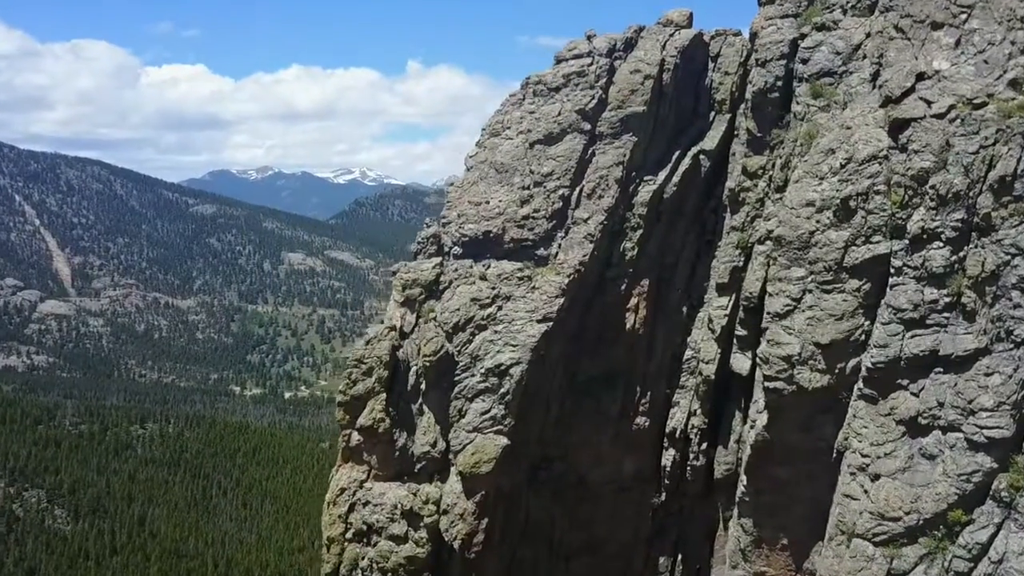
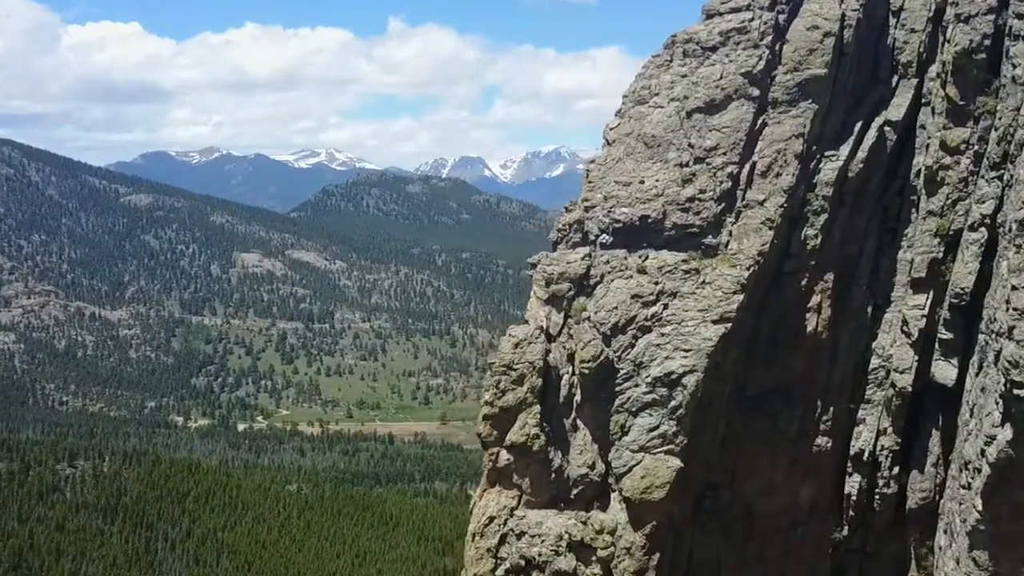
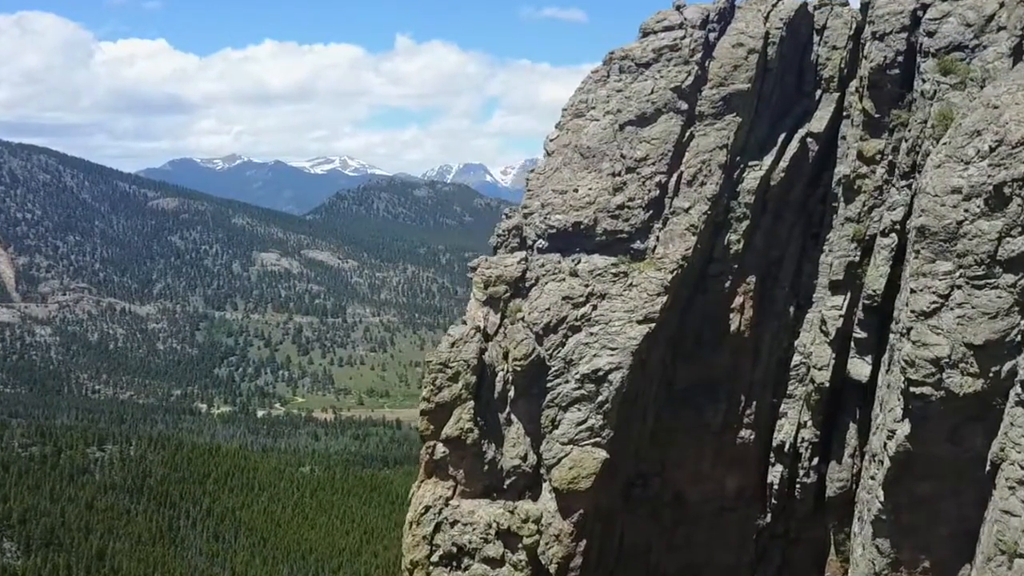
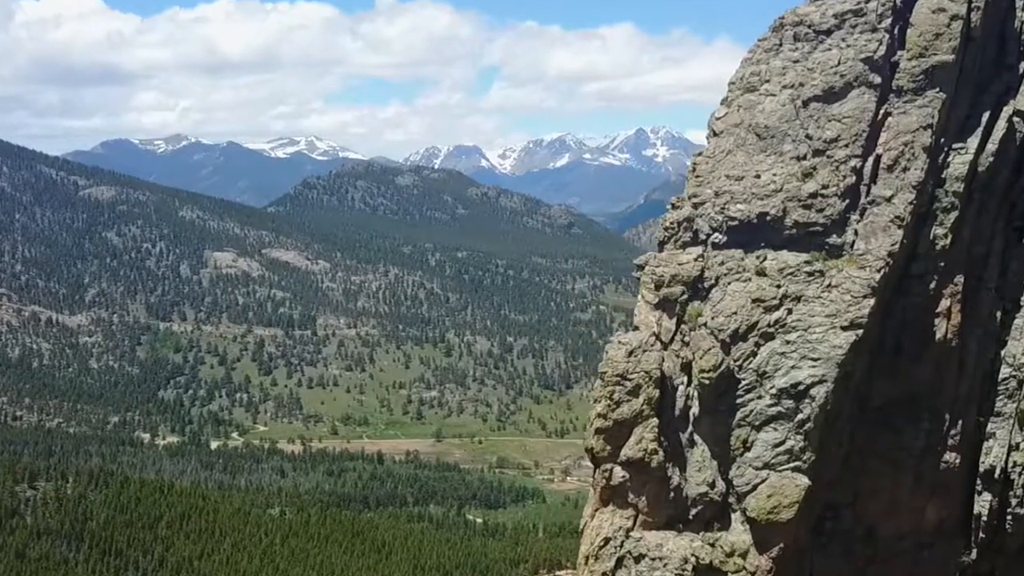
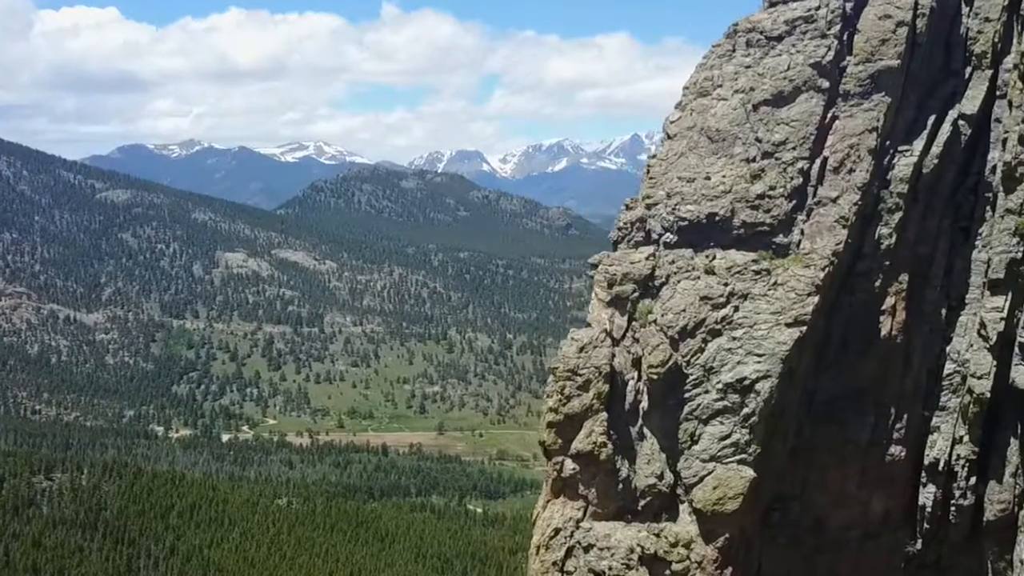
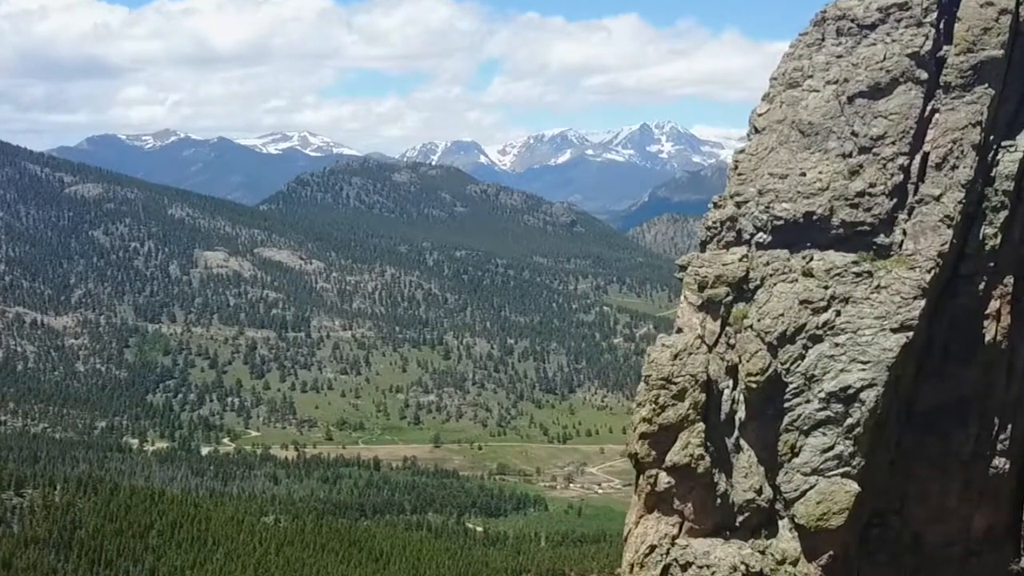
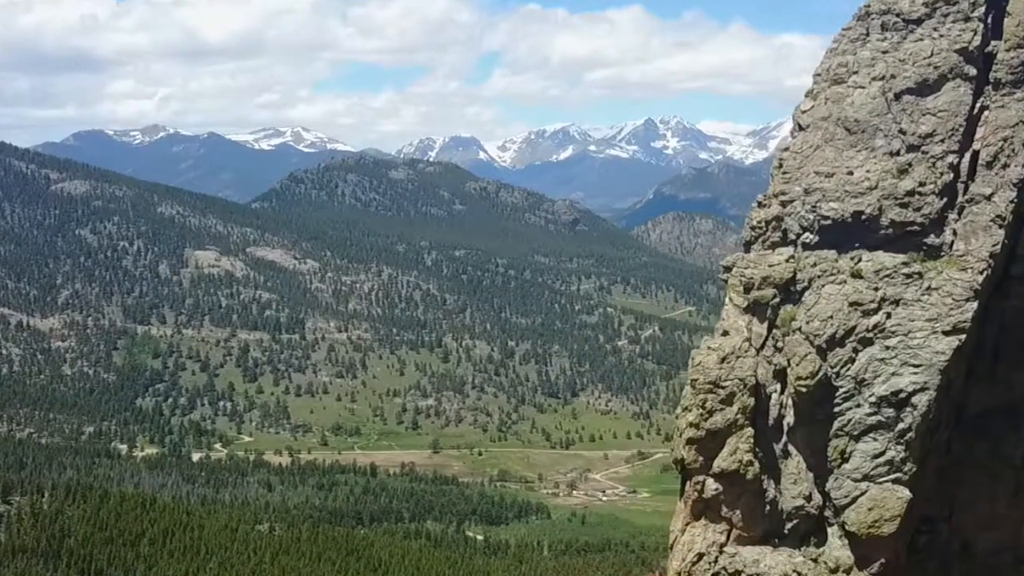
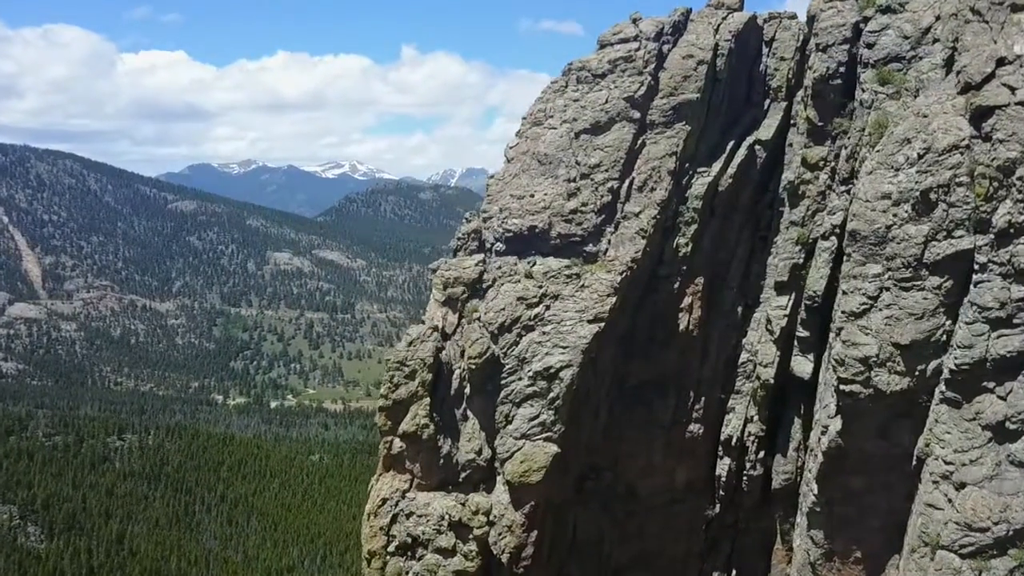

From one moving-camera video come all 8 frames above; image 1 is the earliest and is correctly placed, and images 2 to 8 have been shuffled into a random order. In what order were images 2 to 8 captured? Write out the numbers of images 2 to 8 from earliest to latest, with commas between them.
8, 3, 2, 5, 4, 6, 7
